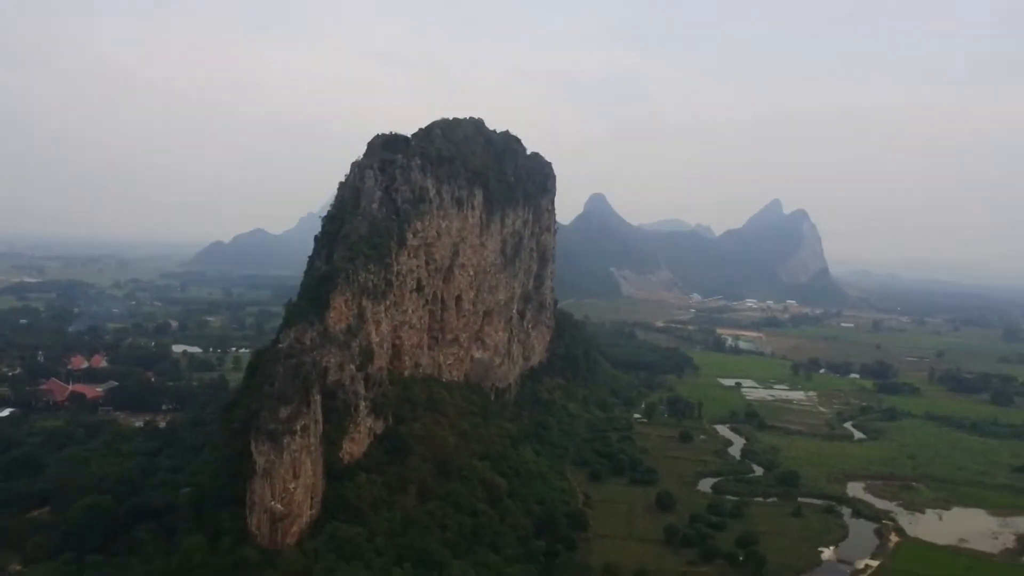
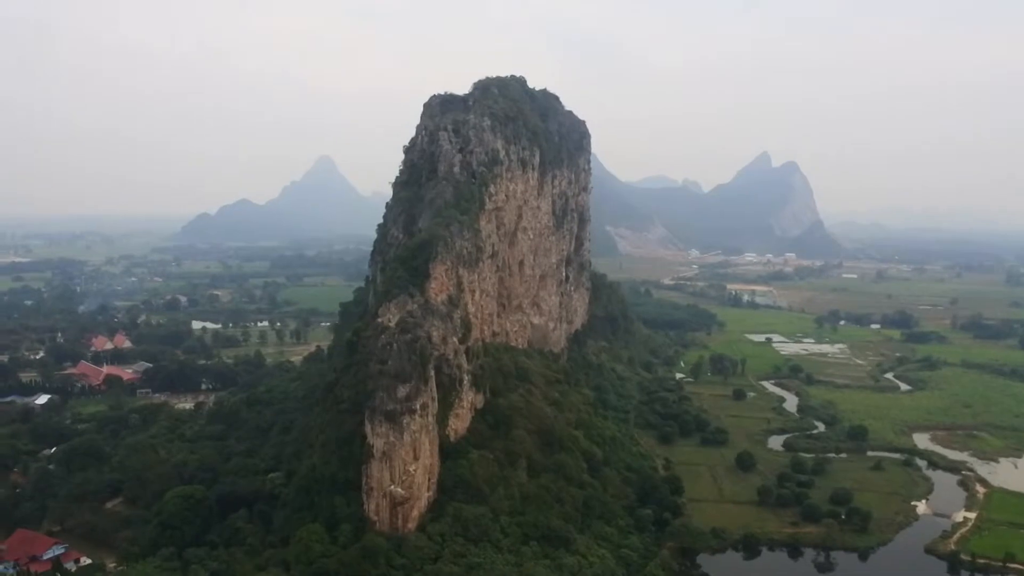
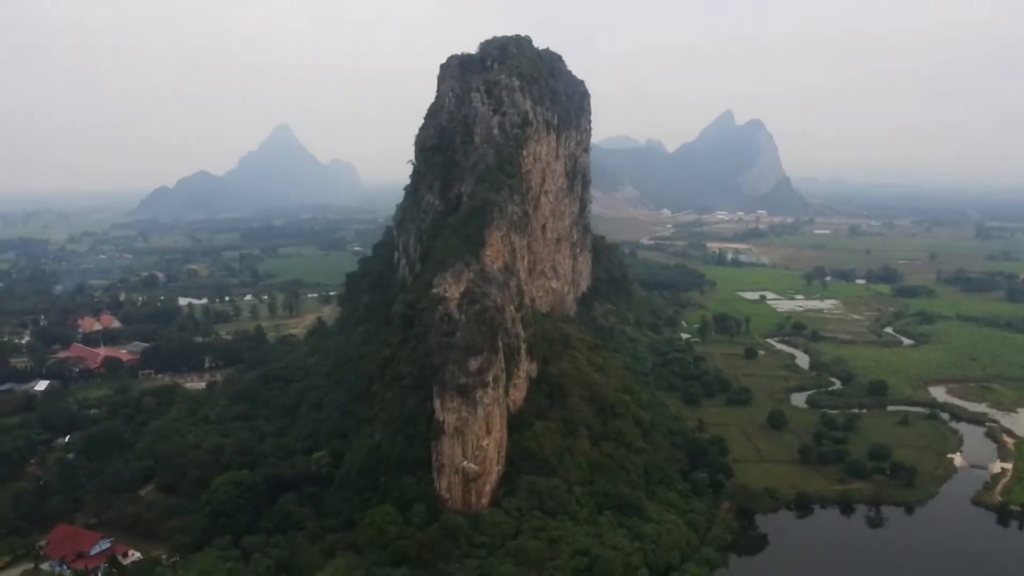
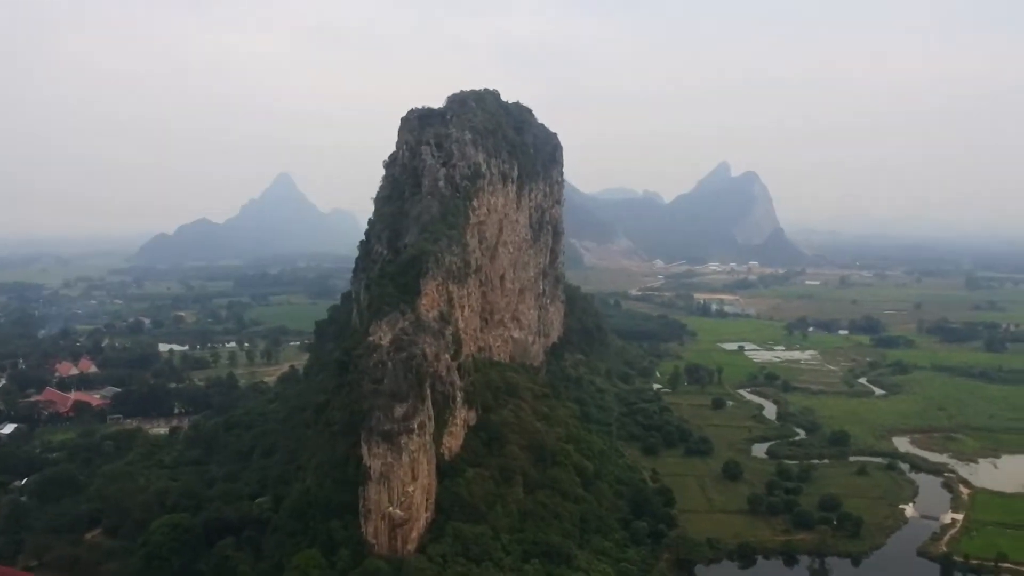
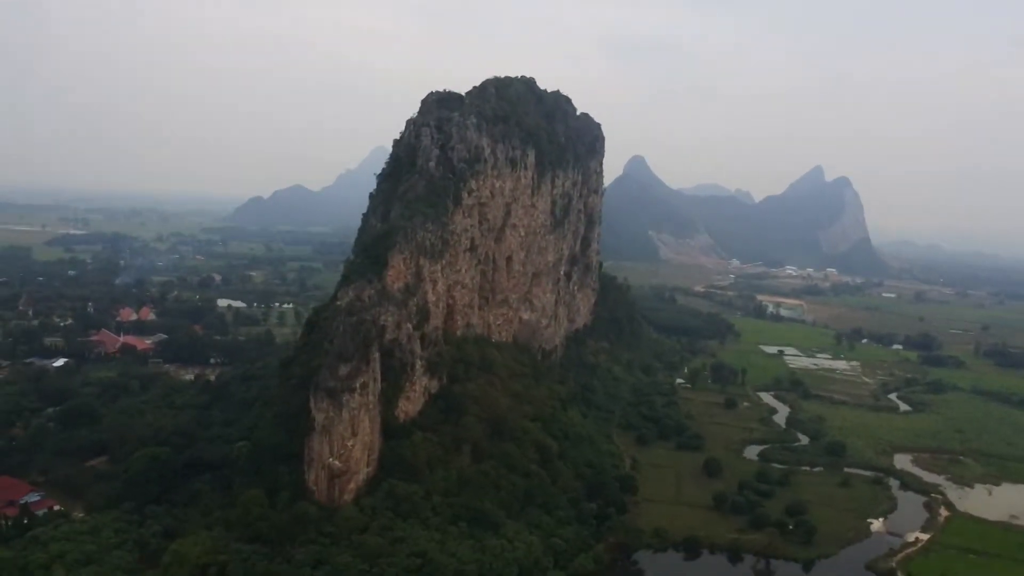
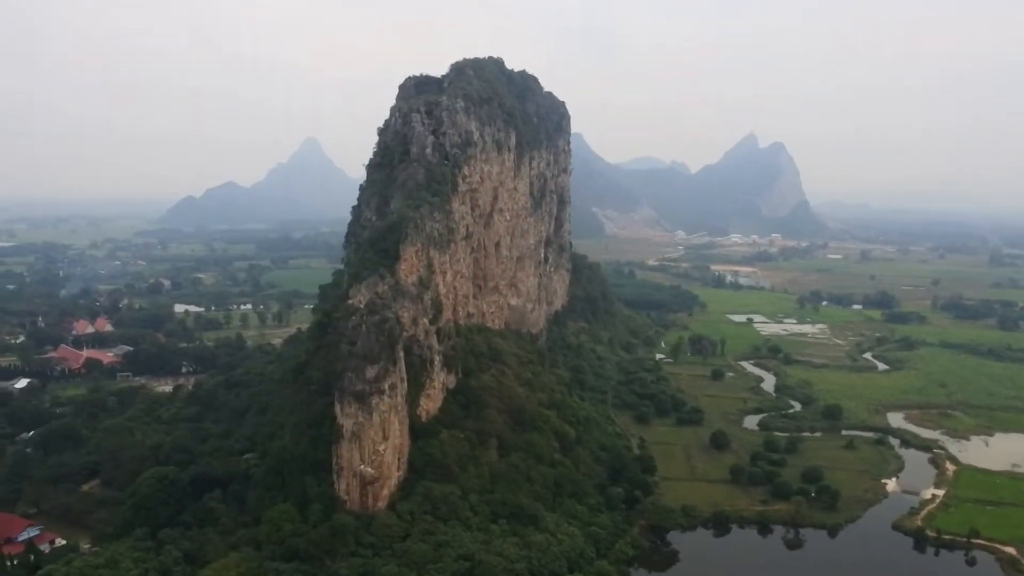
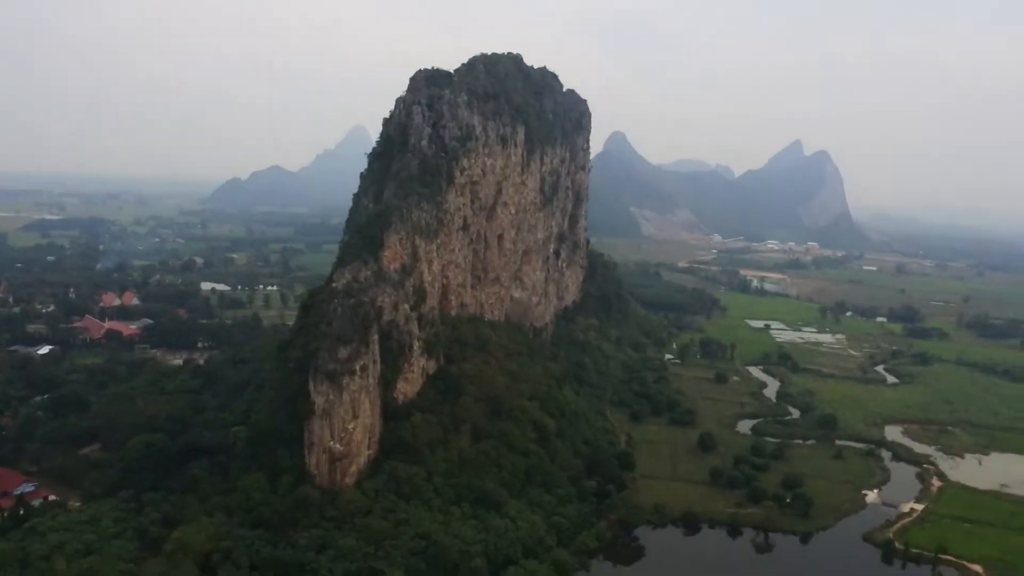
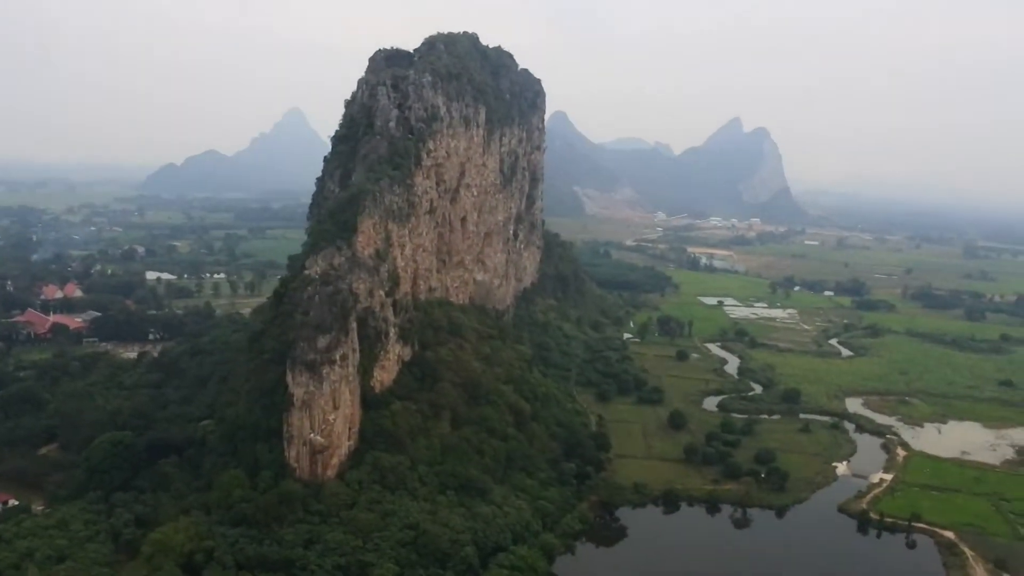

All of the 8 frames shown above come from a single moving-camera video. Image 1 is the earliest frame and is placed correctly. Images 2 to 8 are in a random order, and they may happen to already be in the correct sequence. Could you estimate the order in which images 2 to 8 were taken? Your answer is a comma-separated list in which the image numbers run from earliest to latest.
5, 7, 8, 6, 2, 4, 3
